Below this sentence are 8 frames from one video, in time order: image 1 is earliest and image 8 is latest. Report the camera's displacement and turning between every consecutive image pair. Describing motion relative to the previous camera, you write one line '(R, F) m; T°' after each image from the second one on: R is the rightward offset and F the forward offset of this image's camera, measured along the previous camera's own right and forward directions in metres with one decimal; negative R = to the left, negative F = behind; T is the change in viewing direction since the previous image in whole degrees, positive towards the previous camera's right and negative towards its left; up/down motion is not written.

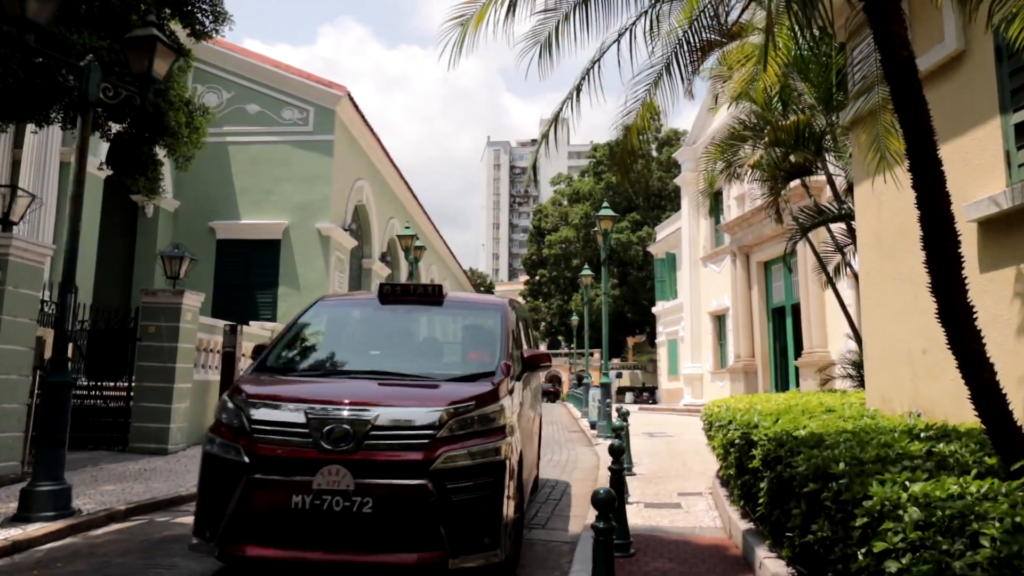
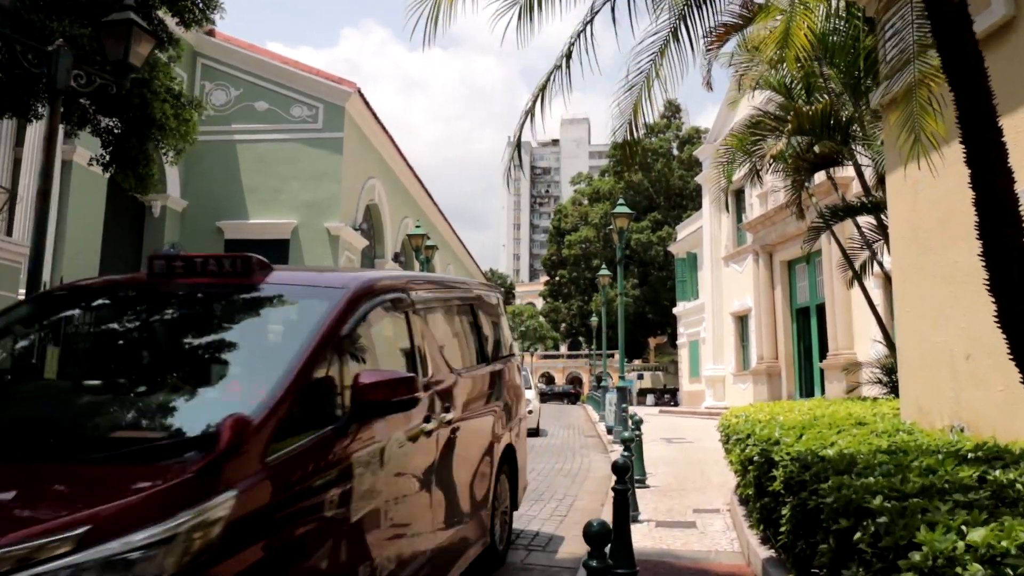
(+0.2, +0.5) m; -2°
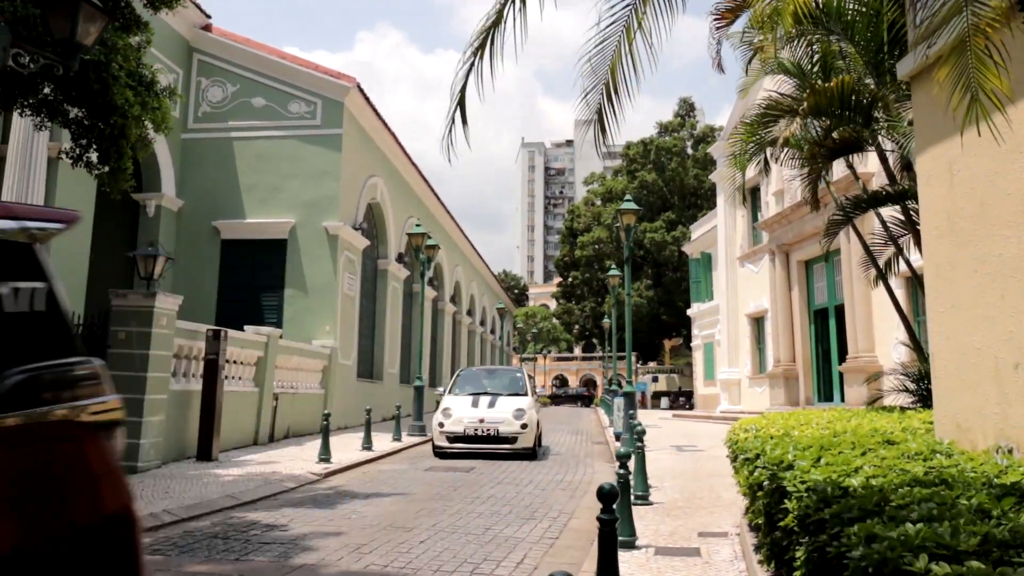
(+0.3, +0.7) m; -1°
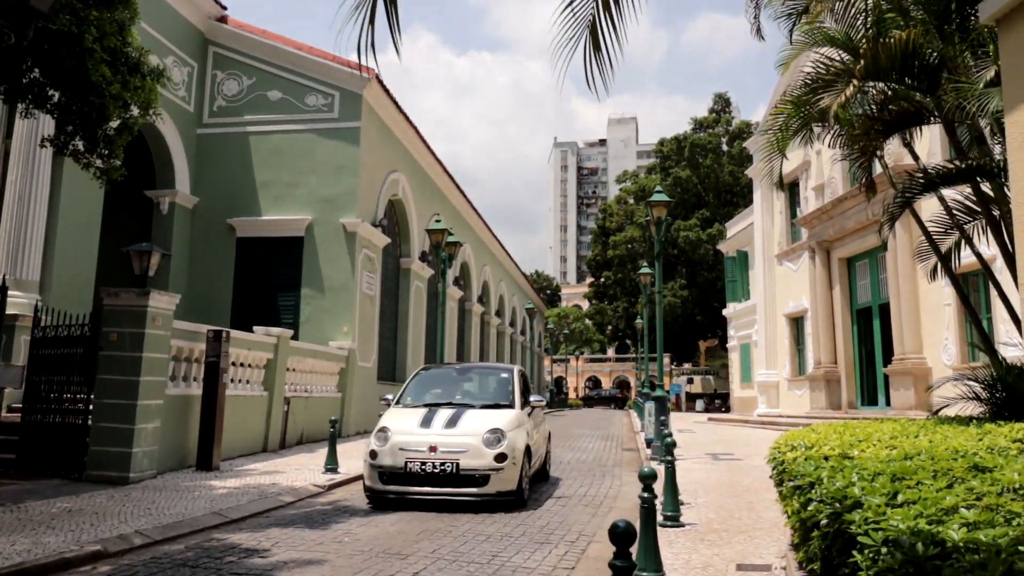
(+0.2, +0.8) m; -3°
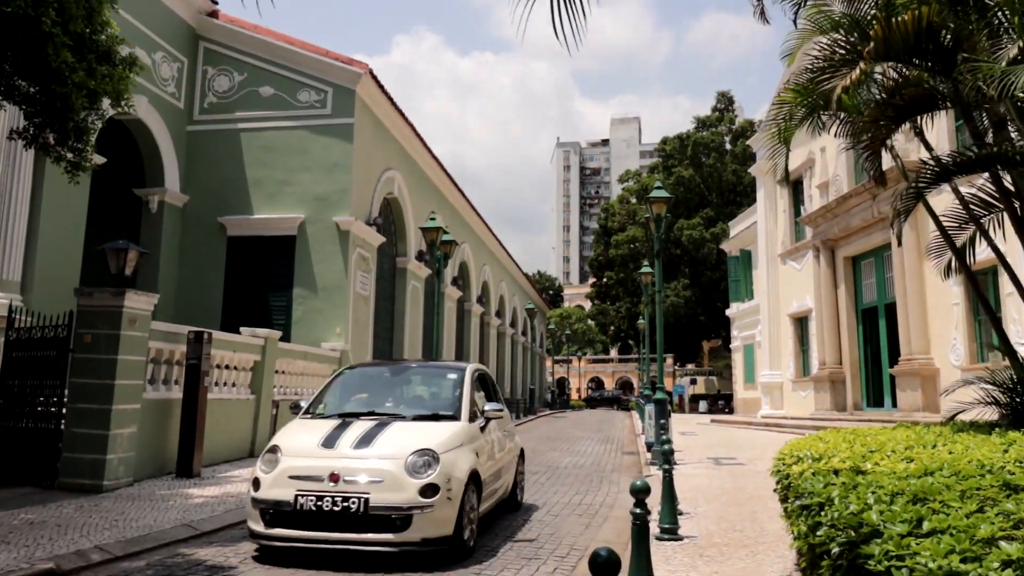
(+0.1, +0.4) m; 0°
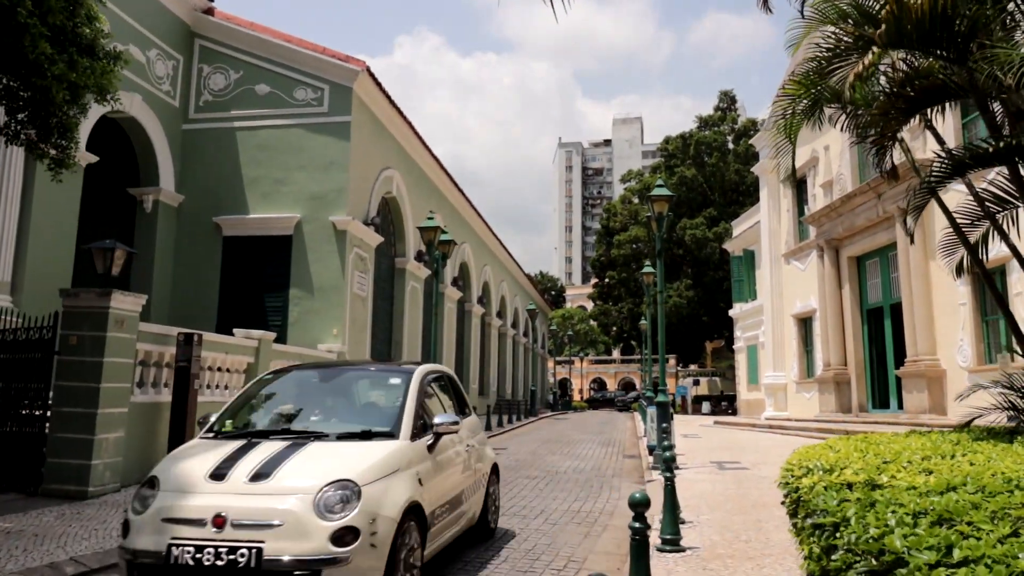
(+0.1, +0.3) m; 0°
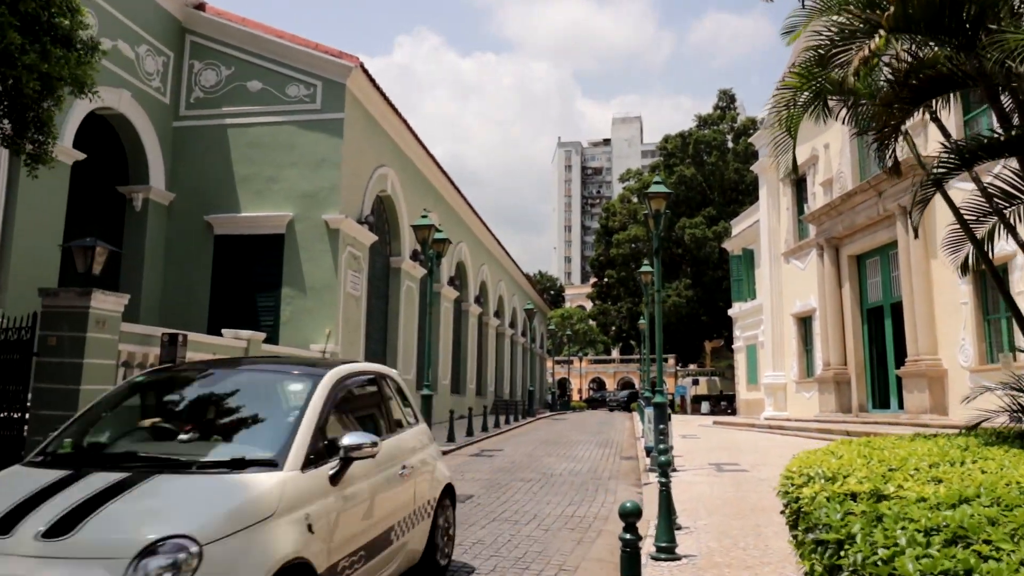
(+0.1, +0.2) m; 0°
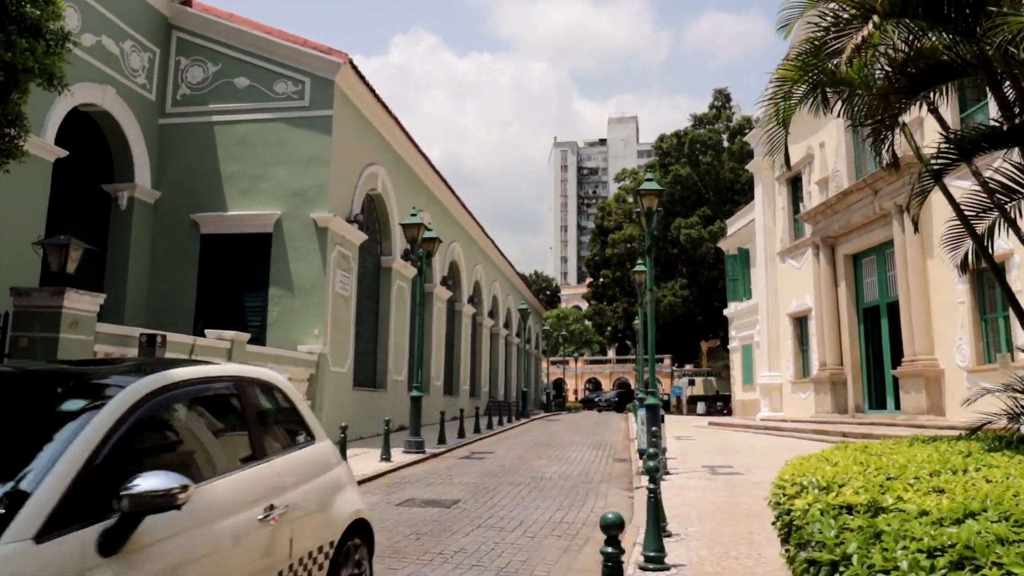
(+0.1, +0.2) m; 0°
